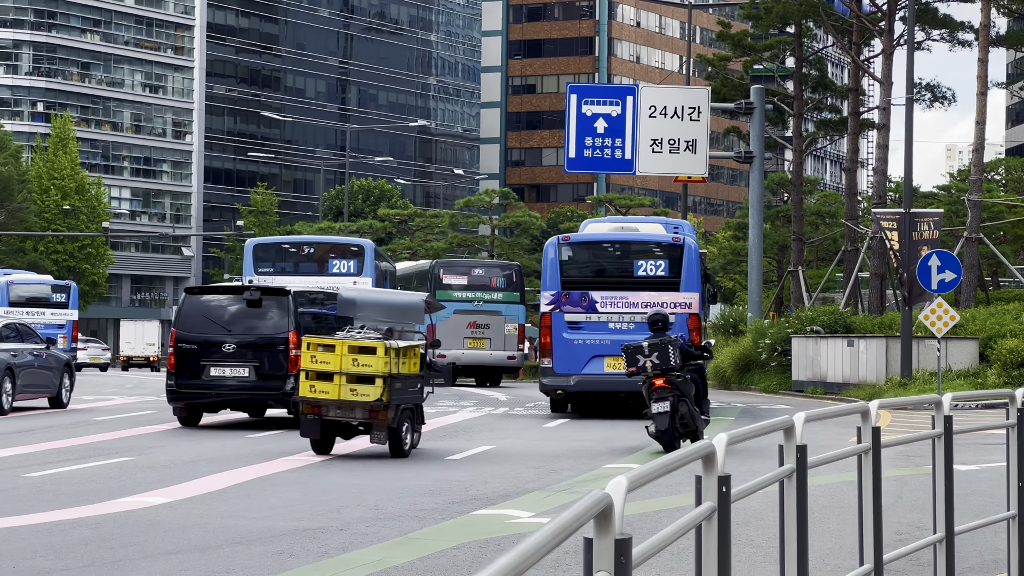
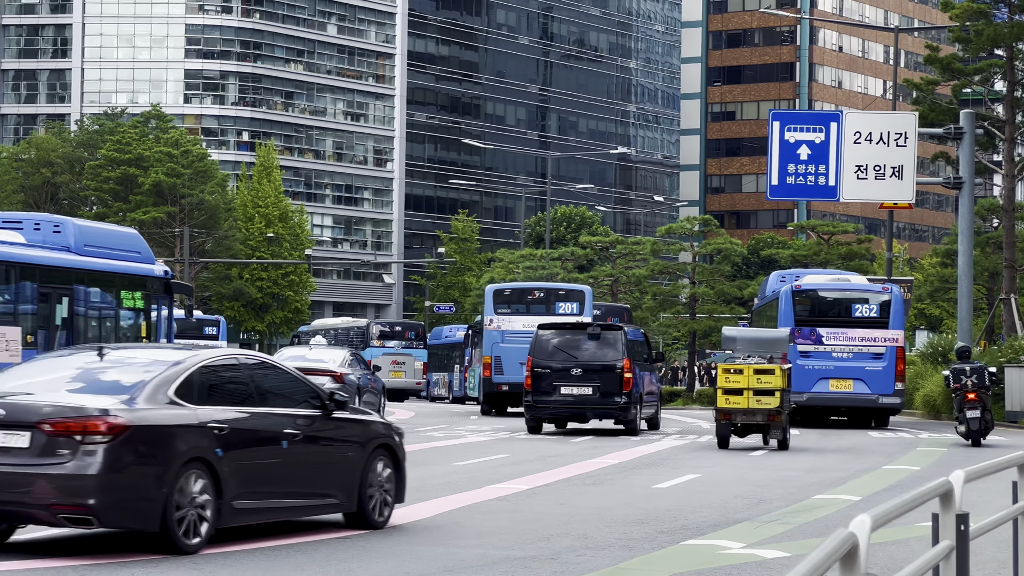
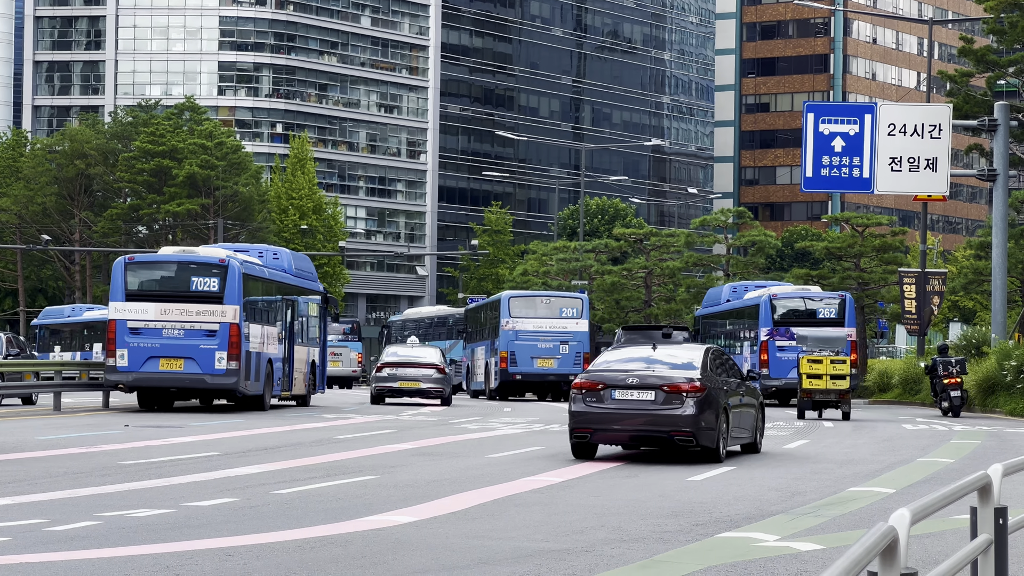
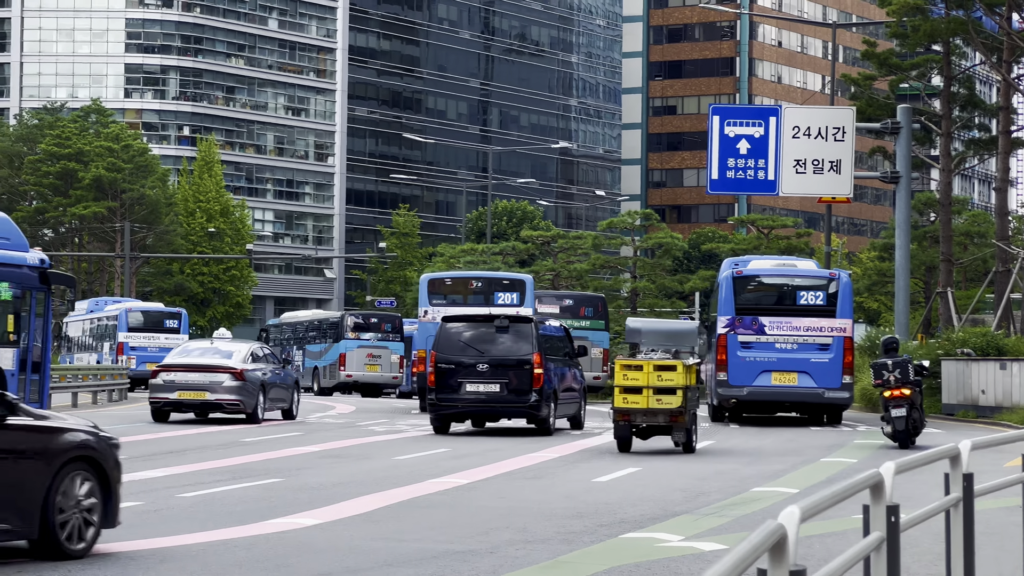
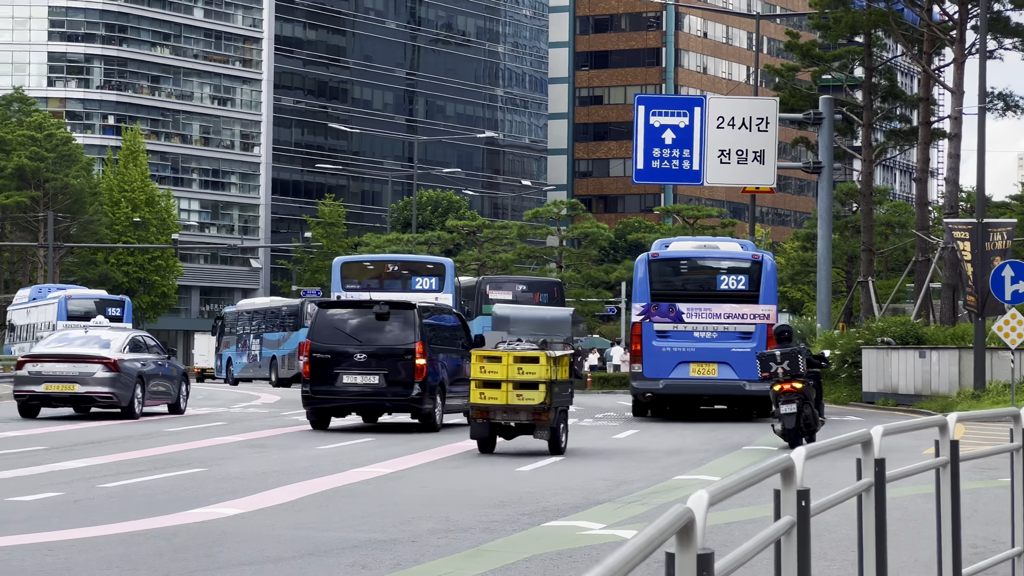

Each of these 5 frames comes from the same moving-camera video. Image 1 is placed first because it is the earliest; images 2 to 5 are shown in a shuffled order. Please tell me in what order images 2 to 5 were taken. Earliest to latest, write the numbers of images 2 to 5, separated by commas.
5, 4, 2, 3
